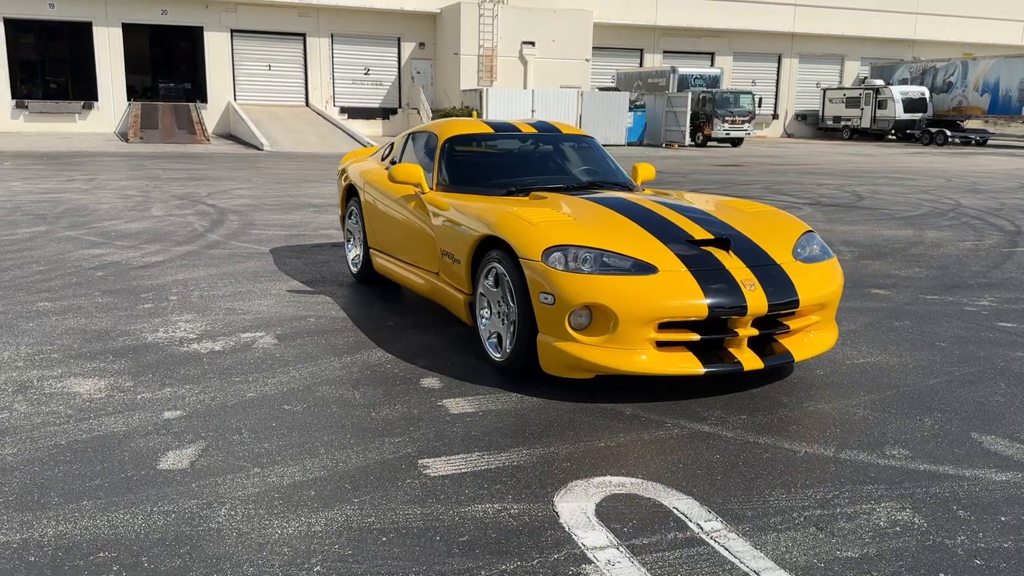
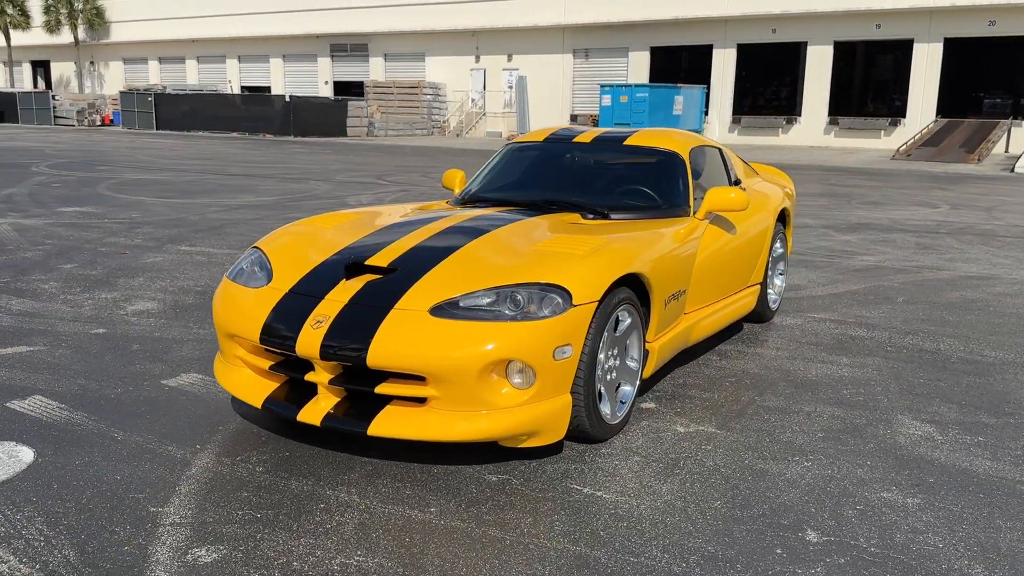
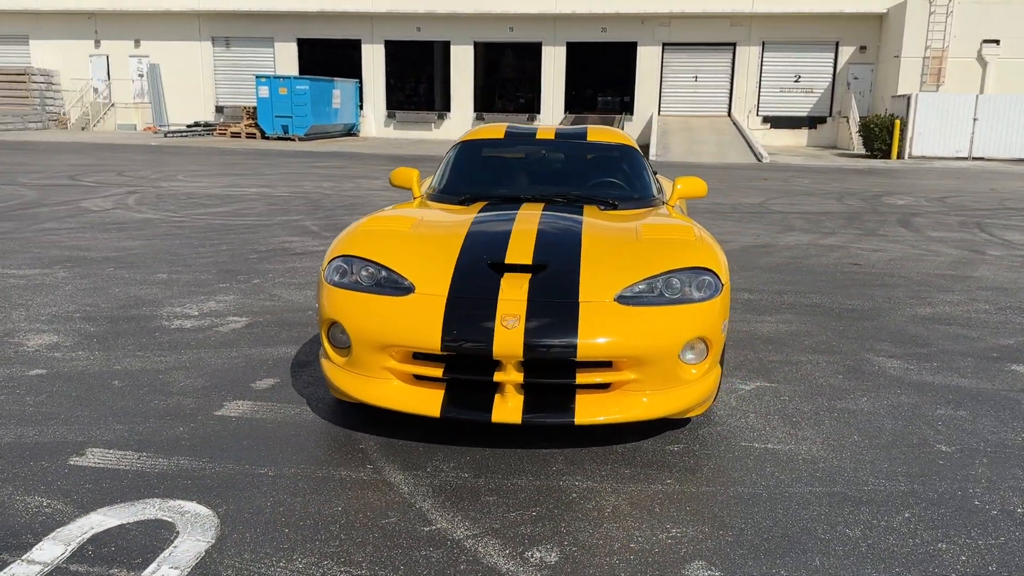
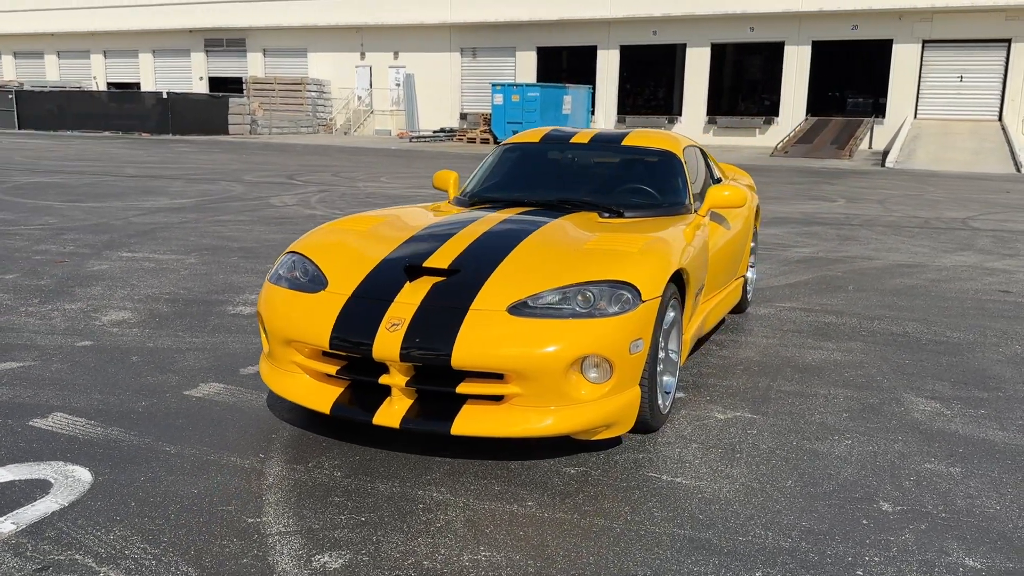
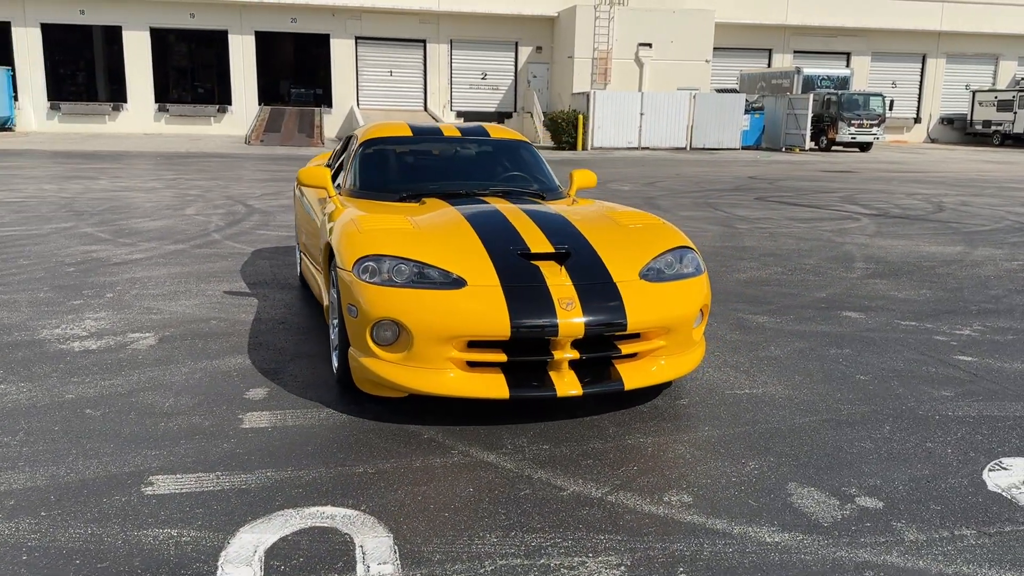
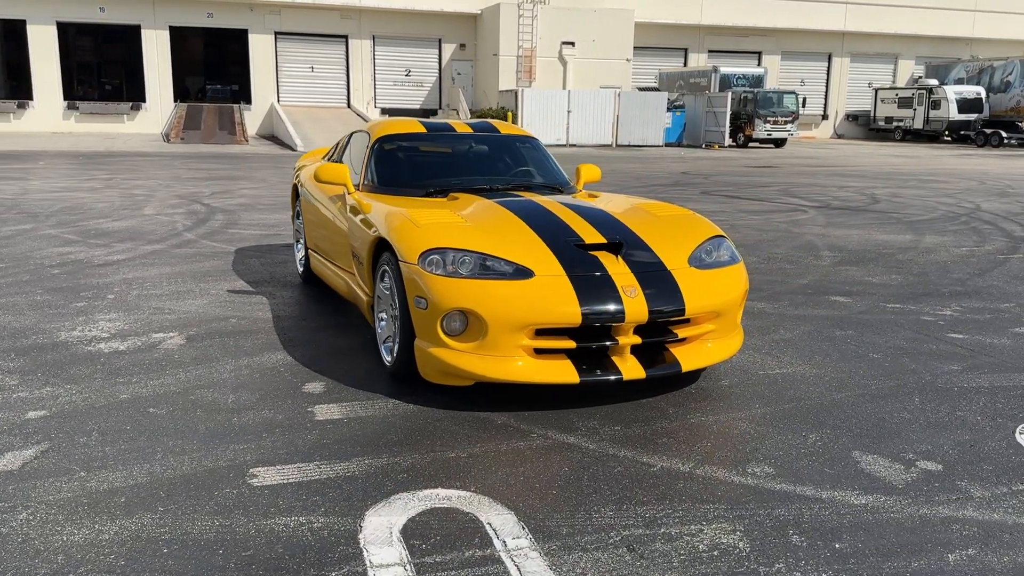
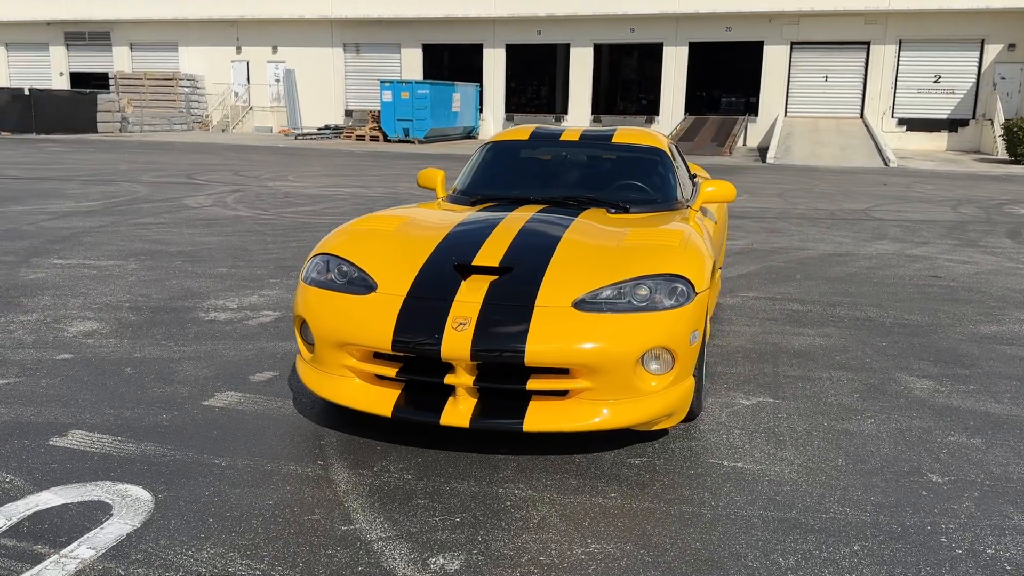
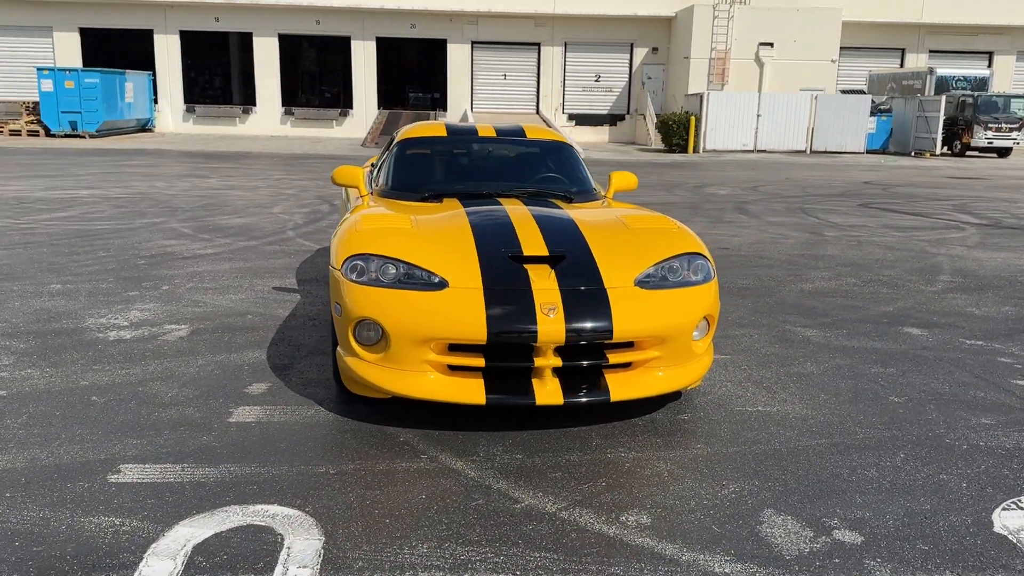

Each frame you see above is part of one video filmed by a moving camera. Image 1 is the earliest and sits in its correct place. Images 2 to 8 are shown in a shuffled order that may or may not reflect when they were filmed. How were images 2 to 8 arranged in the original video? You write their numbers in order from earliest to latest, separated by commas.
6, 5, 8, 3, 7, 4, 2
